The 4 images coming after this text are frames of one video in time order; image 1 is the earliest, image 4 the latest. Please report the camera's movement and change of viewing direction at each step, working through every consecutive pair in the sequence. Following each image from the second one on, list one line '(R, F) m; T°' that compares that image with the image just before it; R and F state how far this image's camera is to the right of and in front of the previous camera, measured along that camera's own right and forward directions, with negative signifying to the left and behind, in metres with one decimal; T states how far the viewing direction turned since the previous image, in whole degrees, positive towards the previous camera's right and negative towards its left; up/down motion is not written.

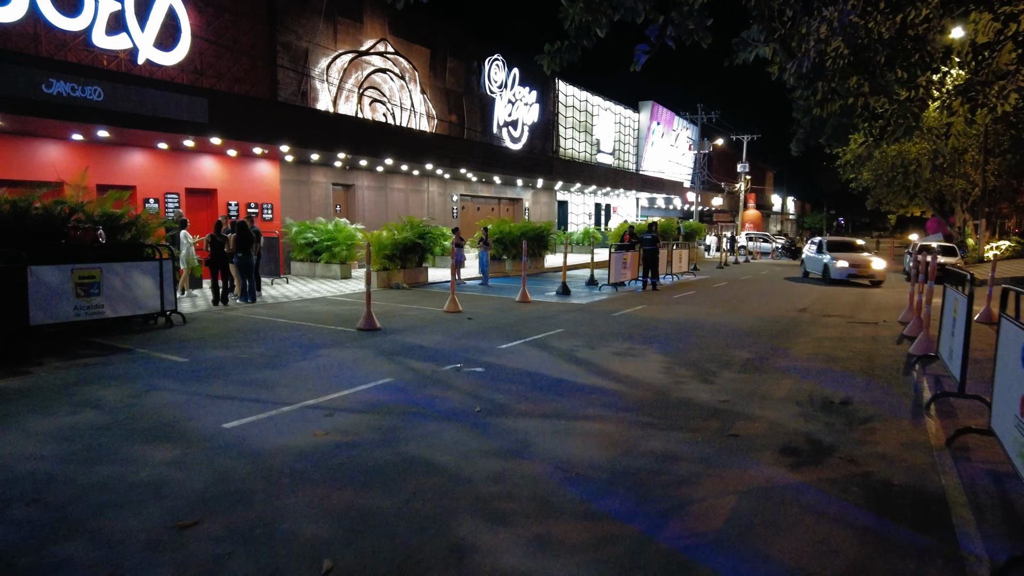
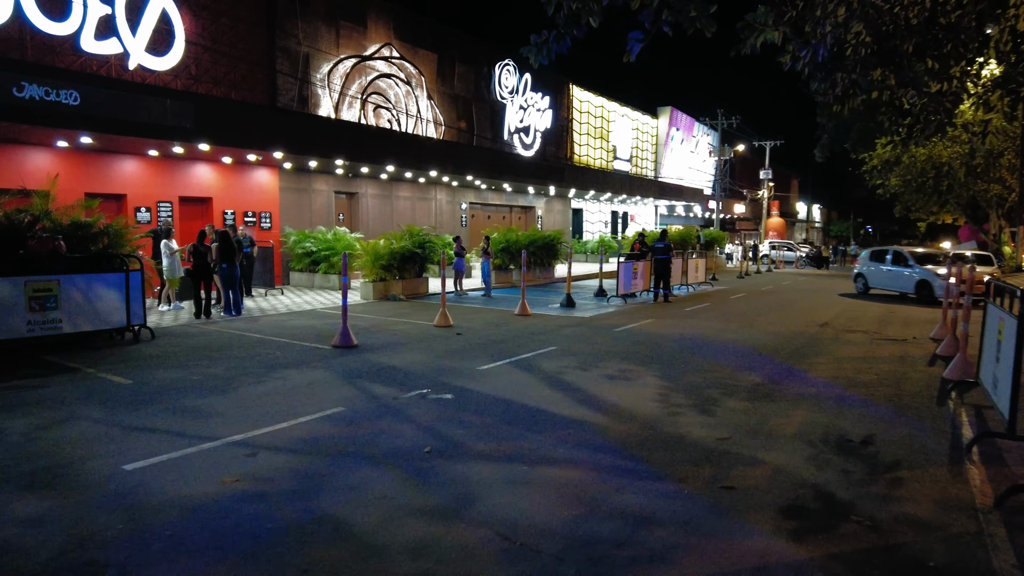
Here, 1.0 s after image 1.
(+0.6, +0.9) m; -2°
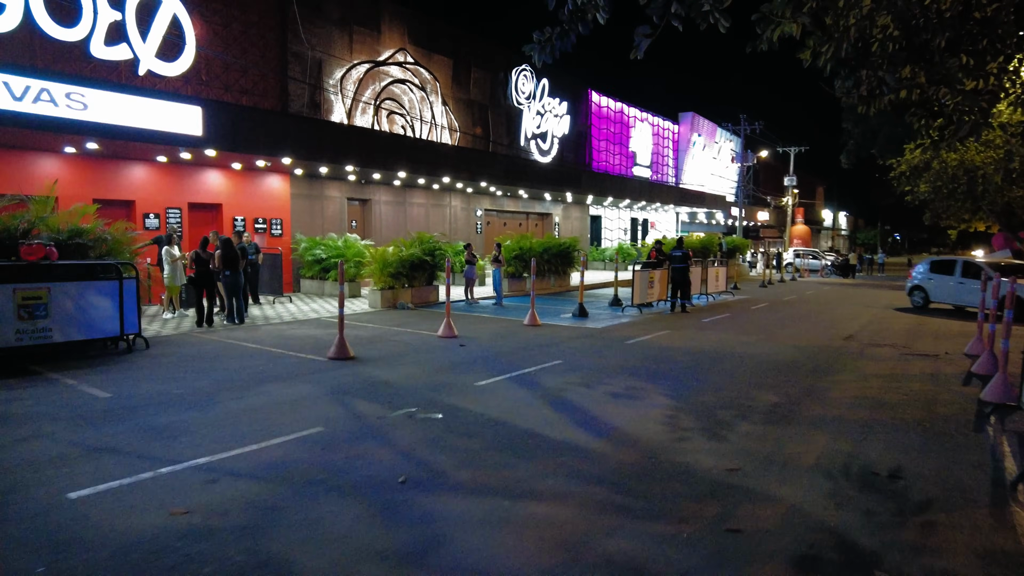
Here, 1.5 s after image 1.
(+0.3, +0.5) m; -2°
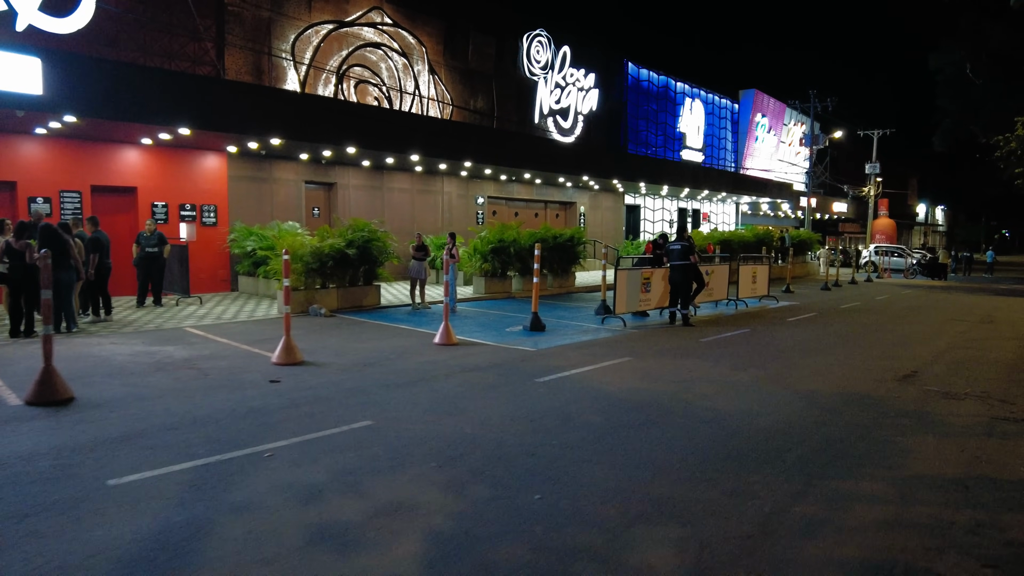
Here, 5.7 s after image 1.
(+2.7, +4.2) m; -7°
